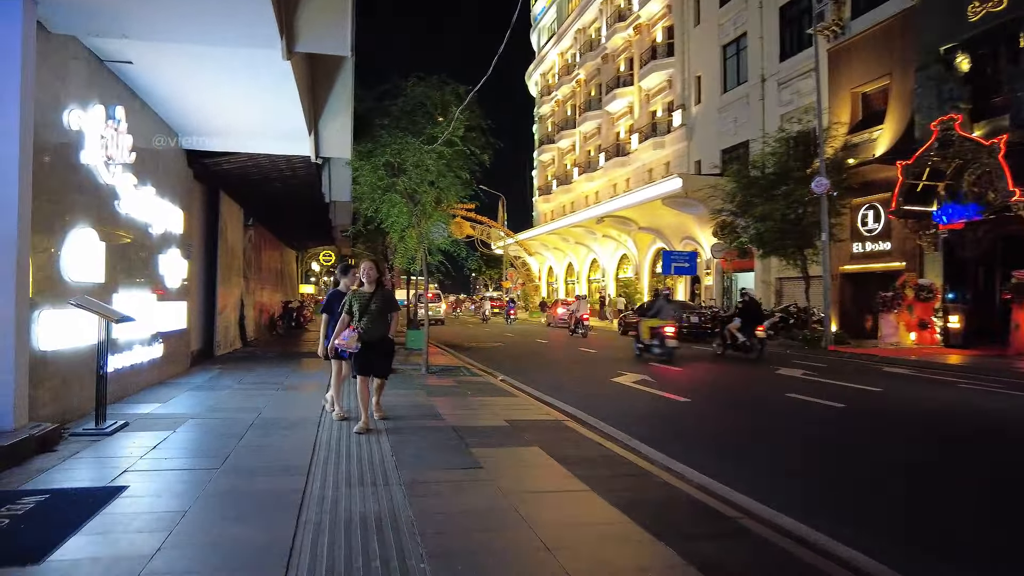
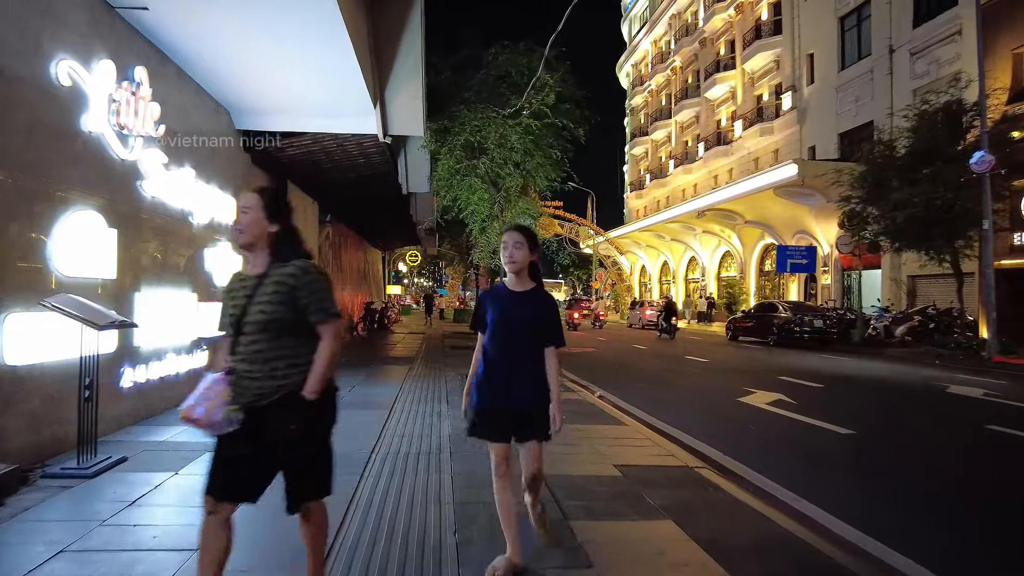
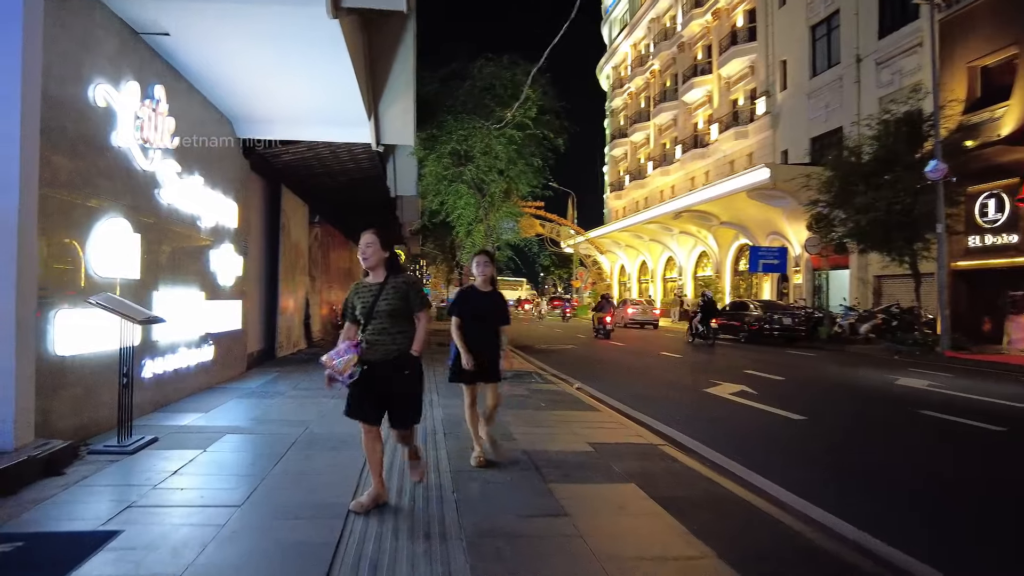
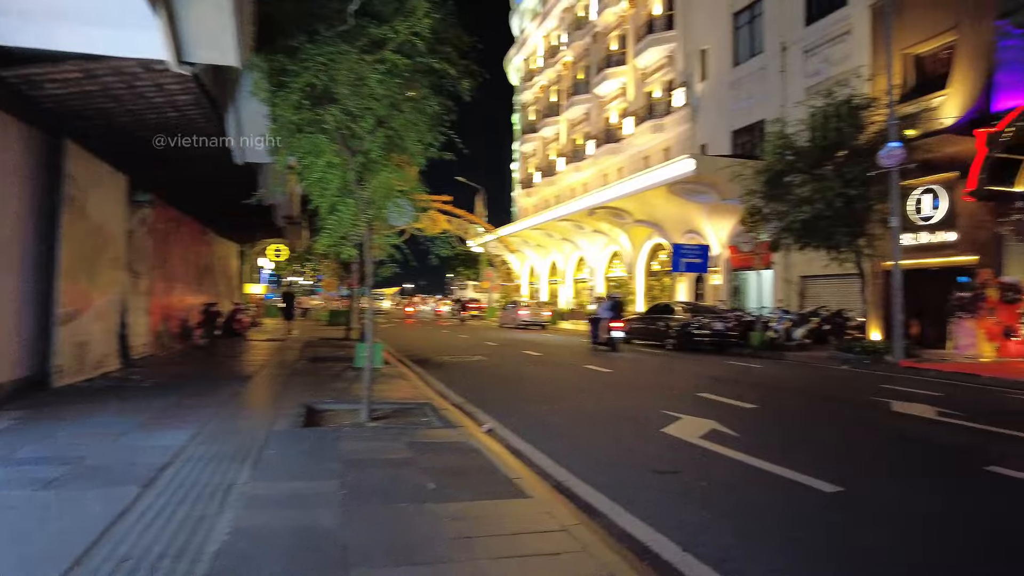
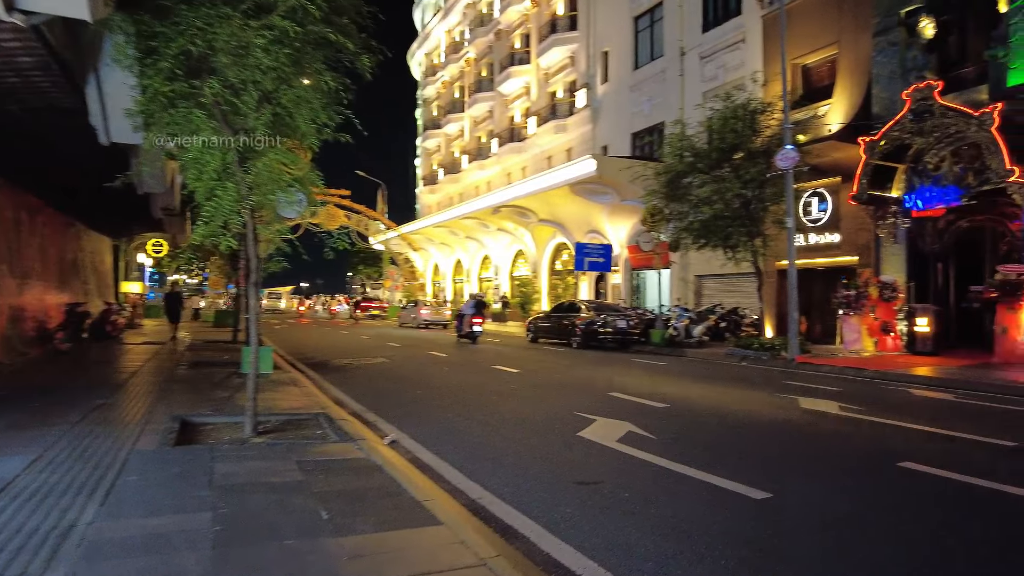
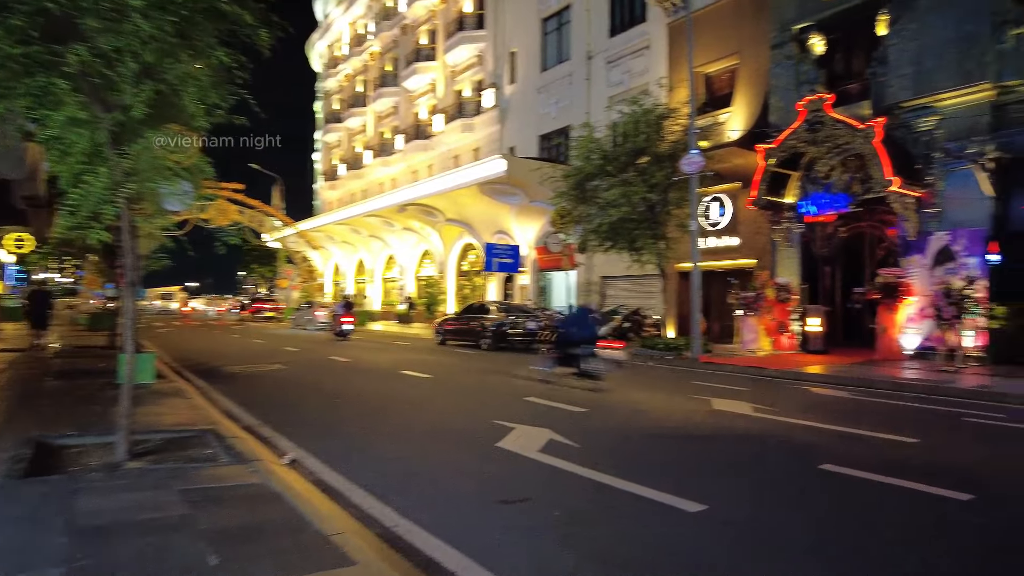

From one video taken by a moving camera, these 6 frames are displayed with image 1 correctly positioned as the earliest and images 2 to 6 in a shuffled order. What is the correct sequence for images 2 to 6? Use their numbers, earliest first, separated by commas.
3, 2, 4, 5, 6
